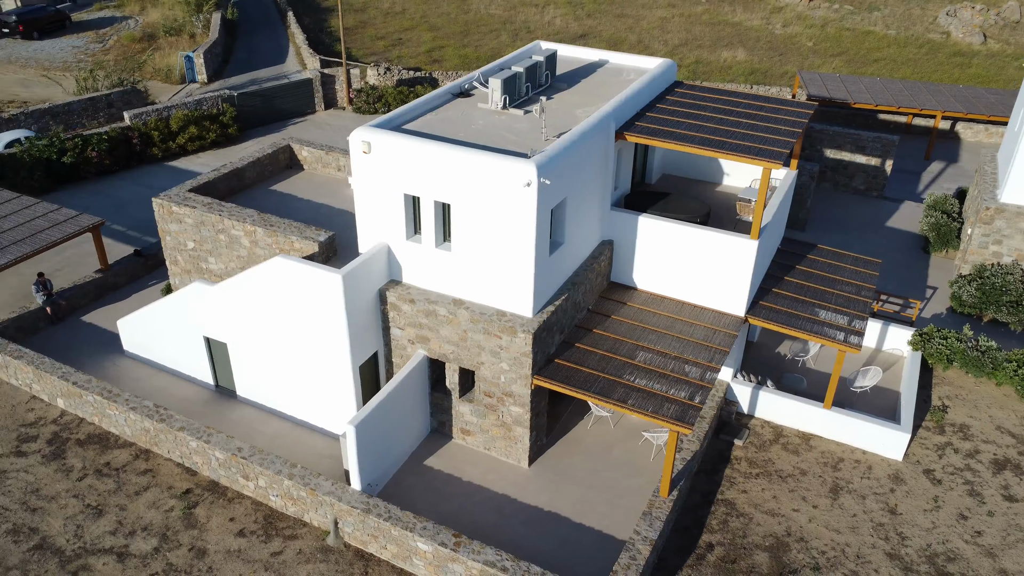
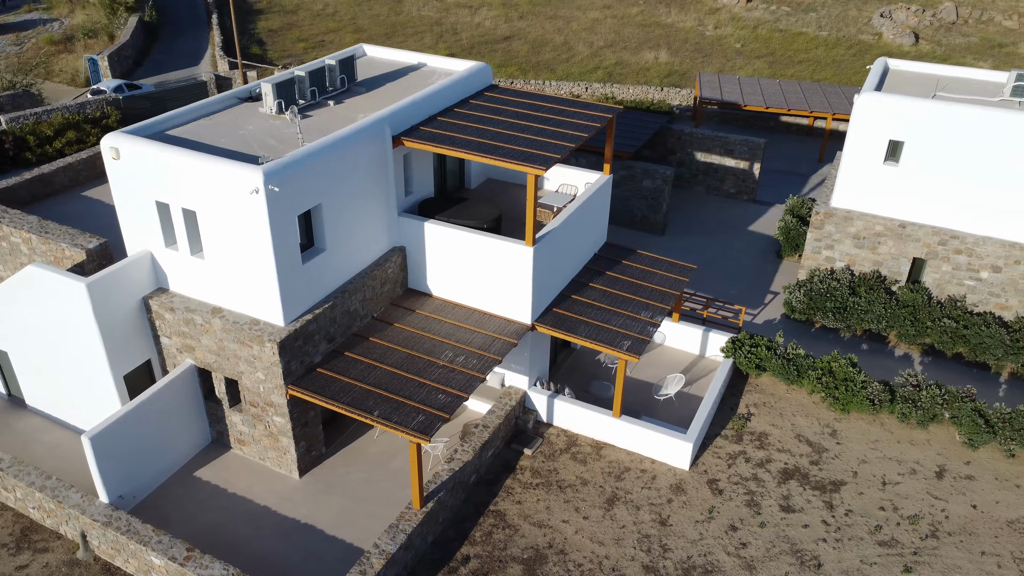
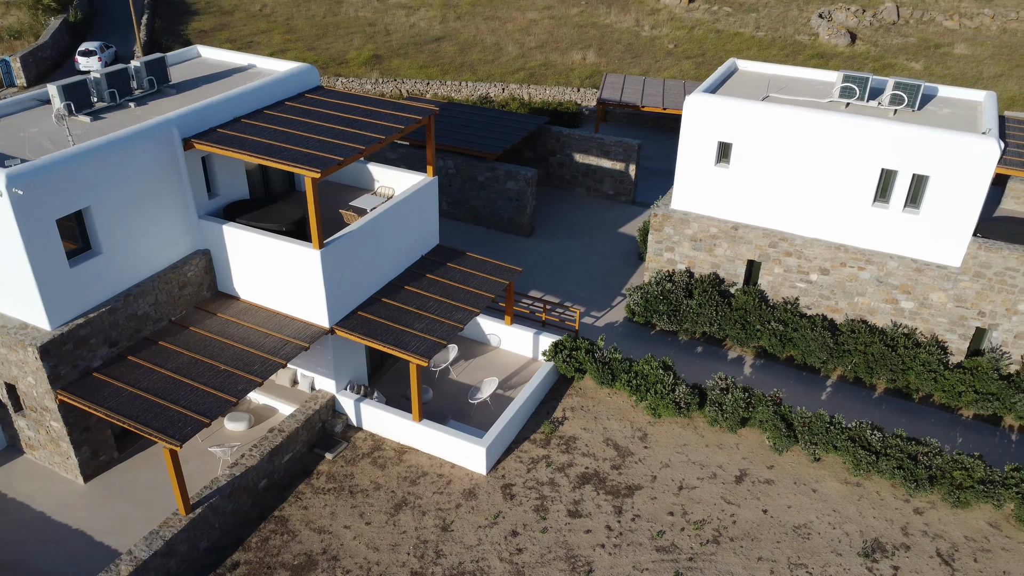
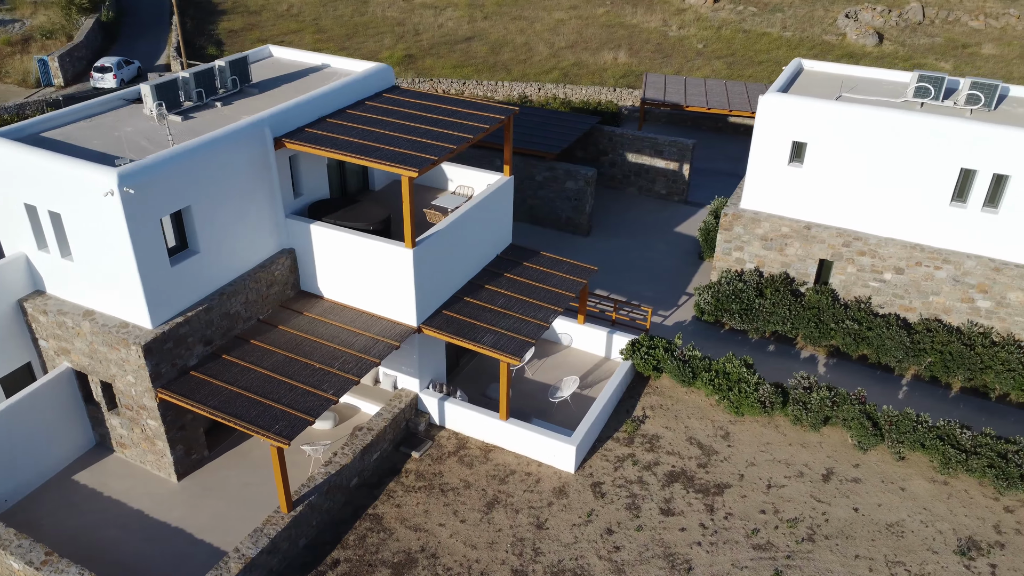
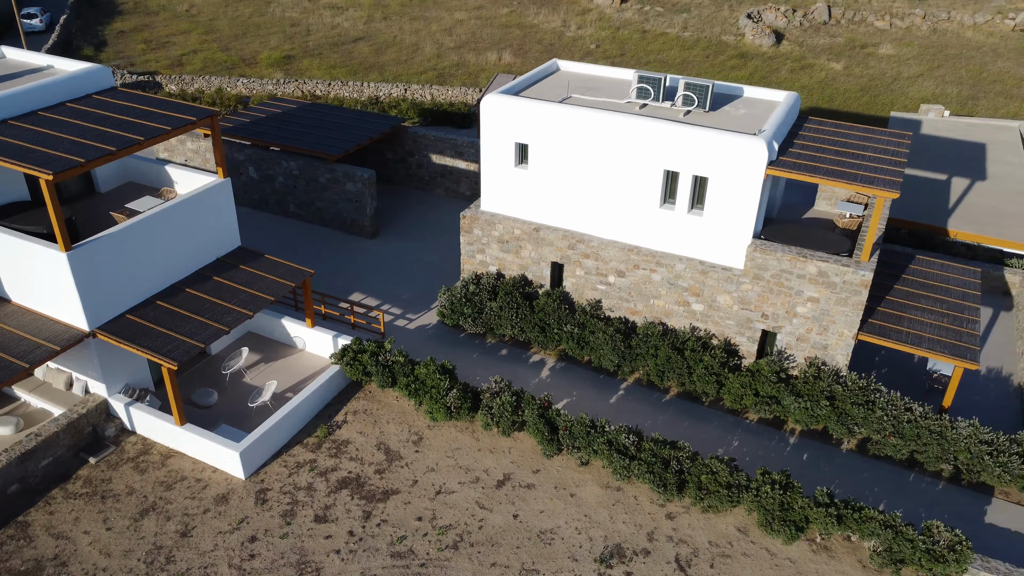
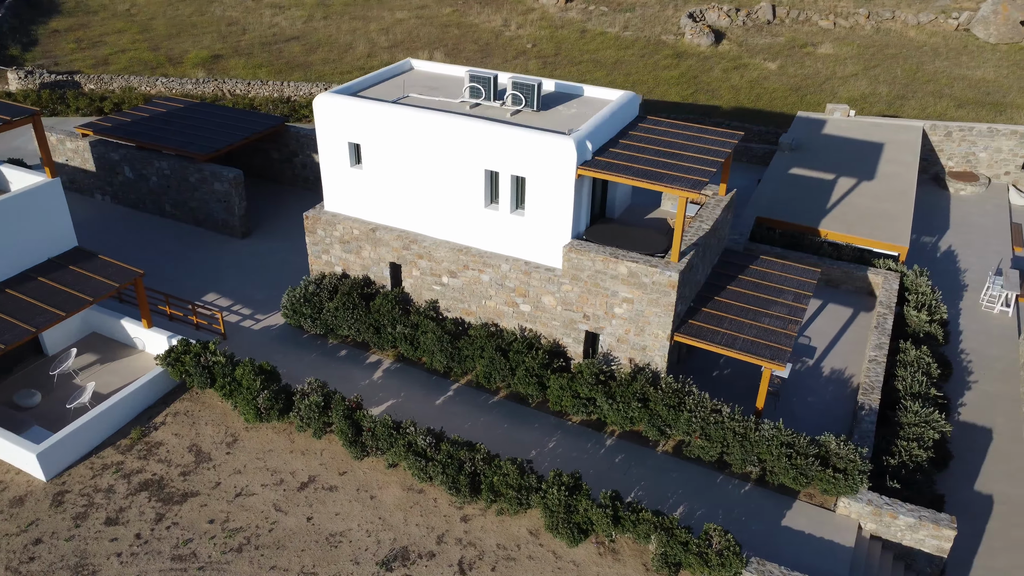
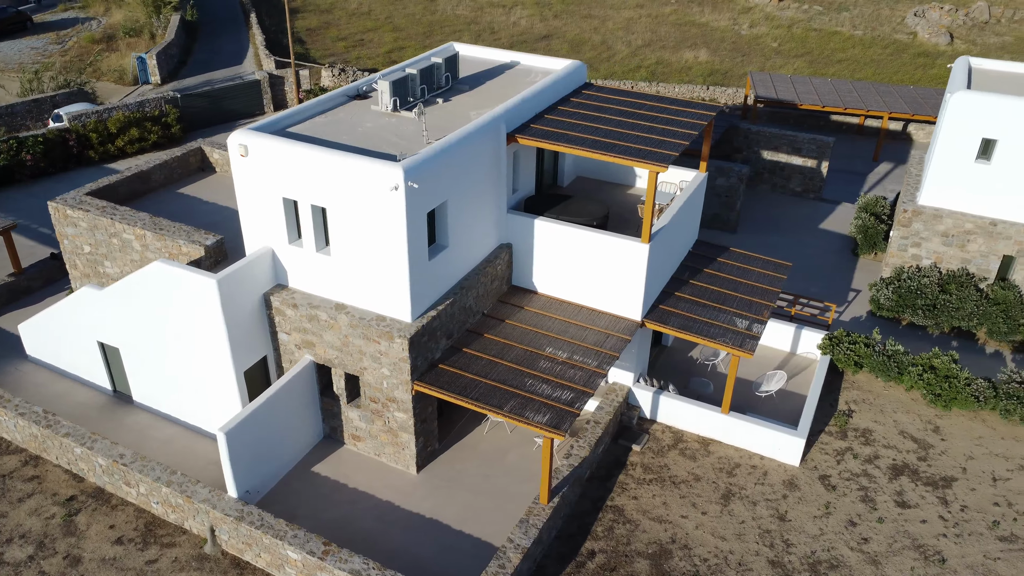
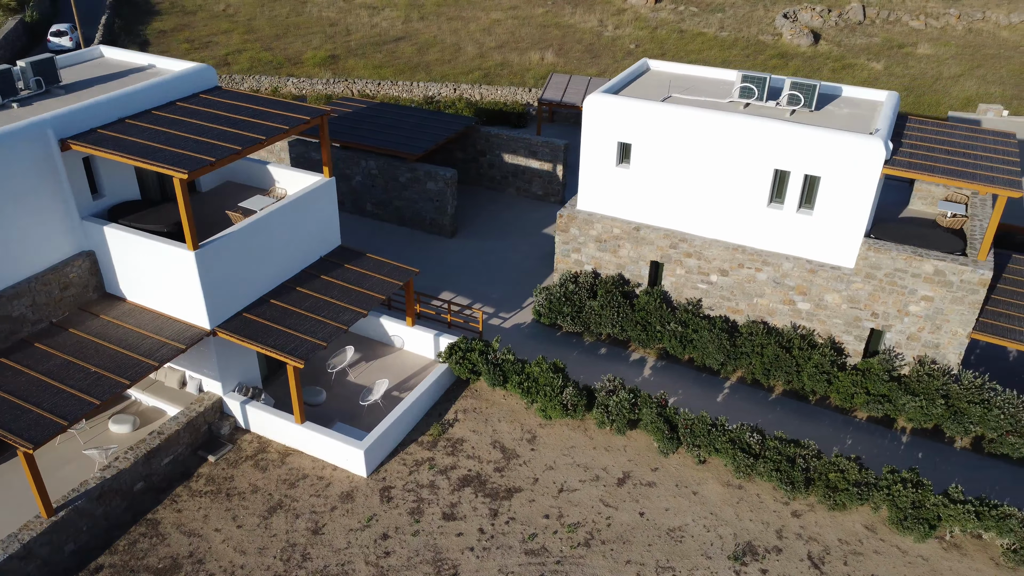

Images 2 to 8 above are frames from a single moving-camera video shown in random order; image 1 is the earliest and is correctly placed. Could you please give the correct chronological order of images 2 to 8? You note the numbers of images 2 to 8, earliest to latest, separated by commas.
7, 2, 4, 3, 8, 5, 6
